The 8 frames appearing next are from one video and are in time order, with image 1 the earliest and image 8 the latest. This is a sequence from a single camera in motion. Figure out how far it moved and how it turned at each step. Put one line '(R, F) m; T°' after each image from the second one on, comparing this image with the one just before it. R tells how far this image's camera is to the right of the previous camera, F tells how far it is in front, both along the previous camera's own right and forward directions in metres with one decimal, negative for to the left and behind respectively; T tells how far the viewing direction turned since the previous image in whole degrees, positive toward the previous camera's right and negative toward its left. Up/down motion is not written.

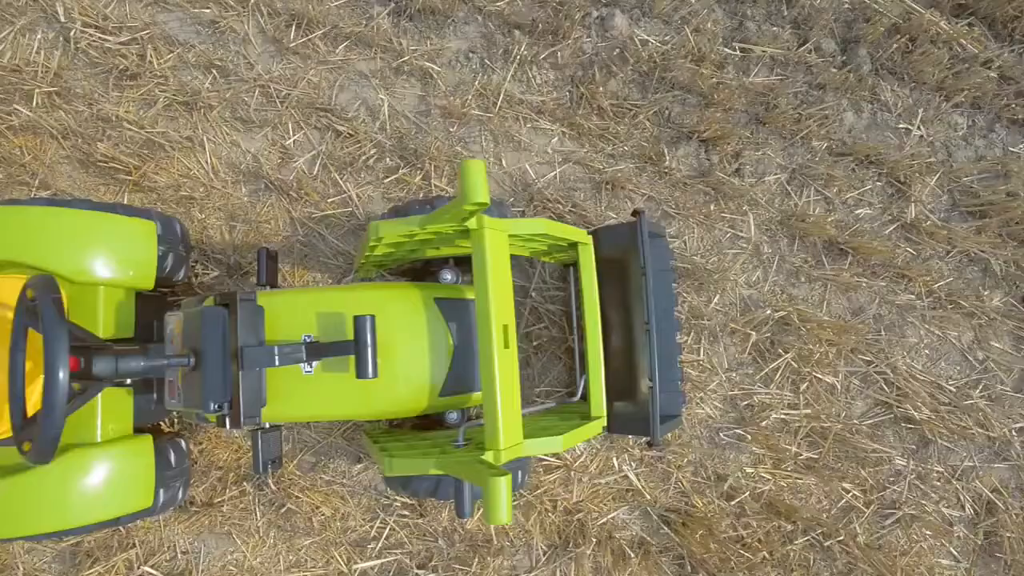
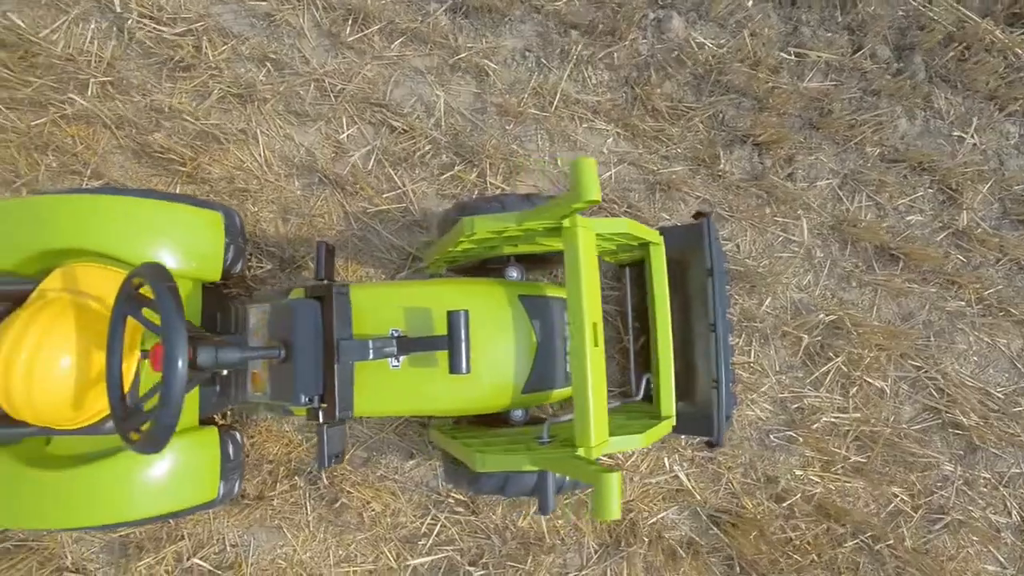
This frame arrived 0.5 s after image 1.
(-0.3, 0.0) m; 0°
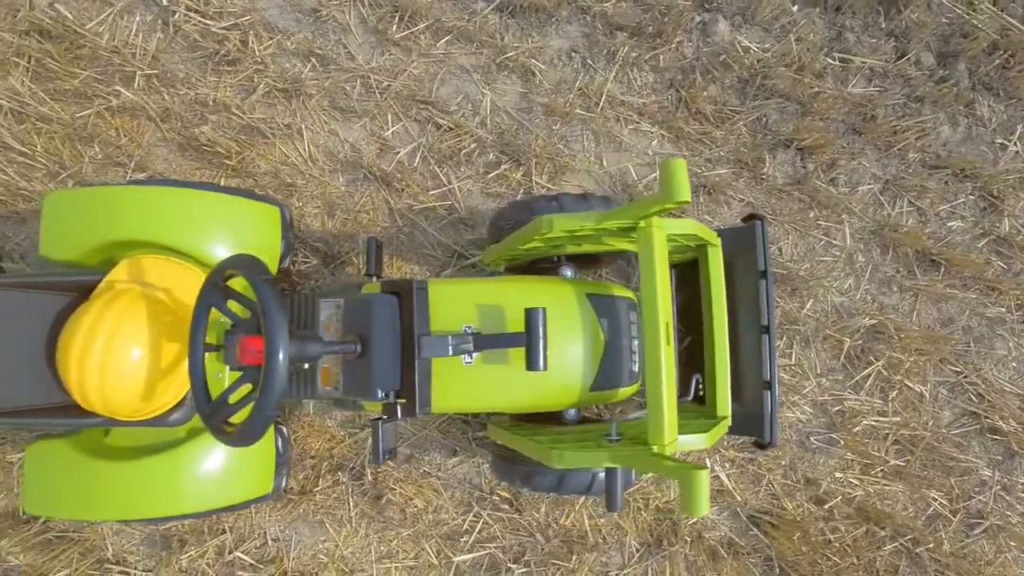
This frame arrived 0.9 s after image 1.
(-0.2, 0.0) m; 0°
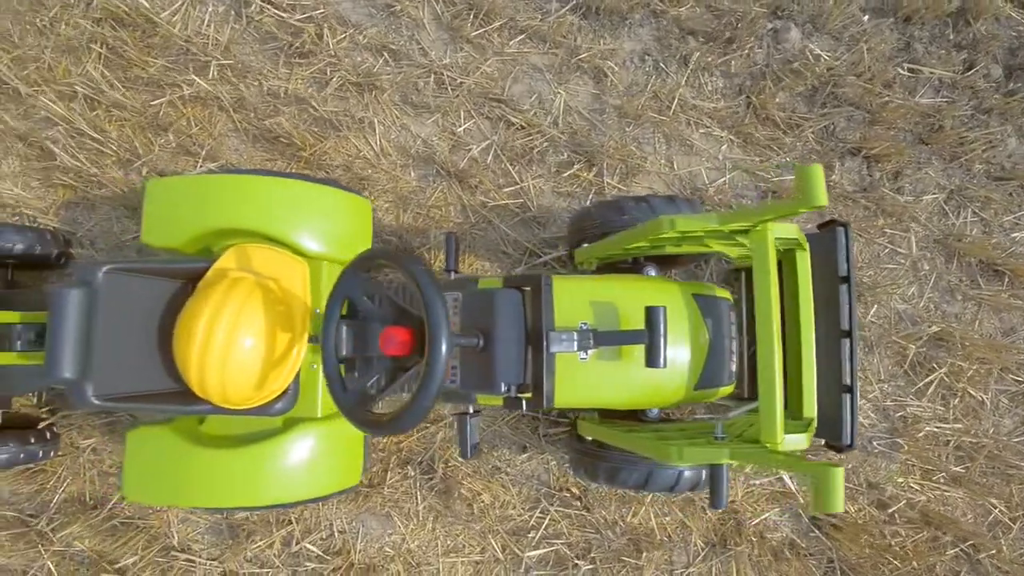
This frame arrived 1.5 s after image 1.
(-0.4, 0.0) m; 0°
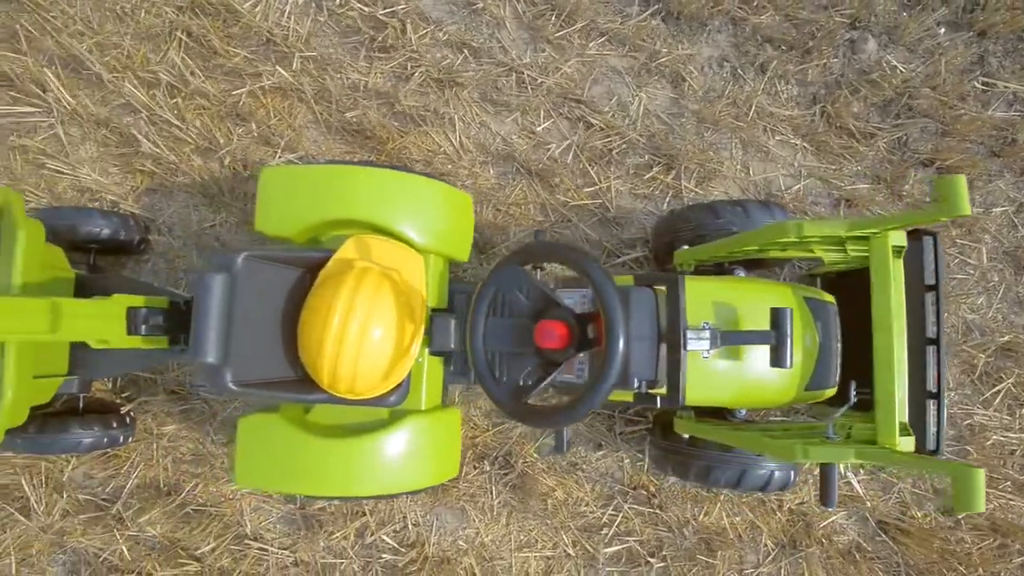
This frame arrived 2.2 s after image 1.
(-0.4, 0.0) m; 0°
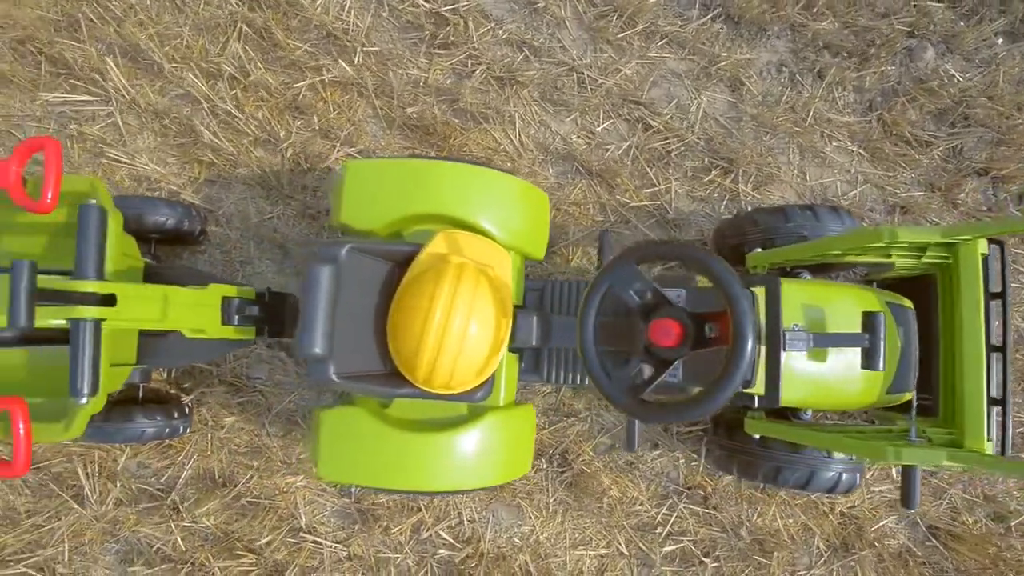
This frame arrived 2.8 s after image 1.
(-0.3, 0.0) m; 0°
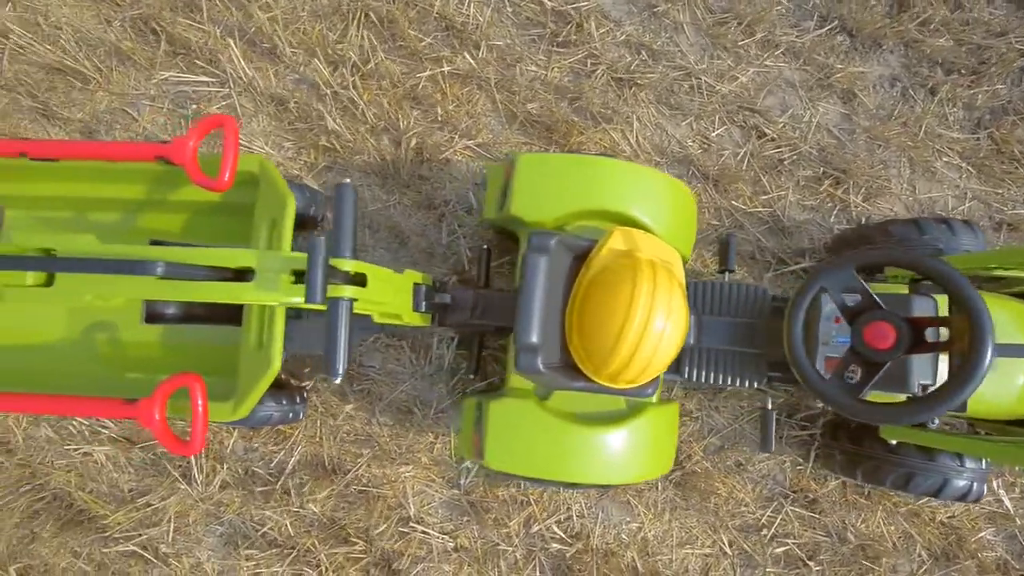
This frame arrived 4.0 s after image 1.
(-0.6, 0.0) m; +1°
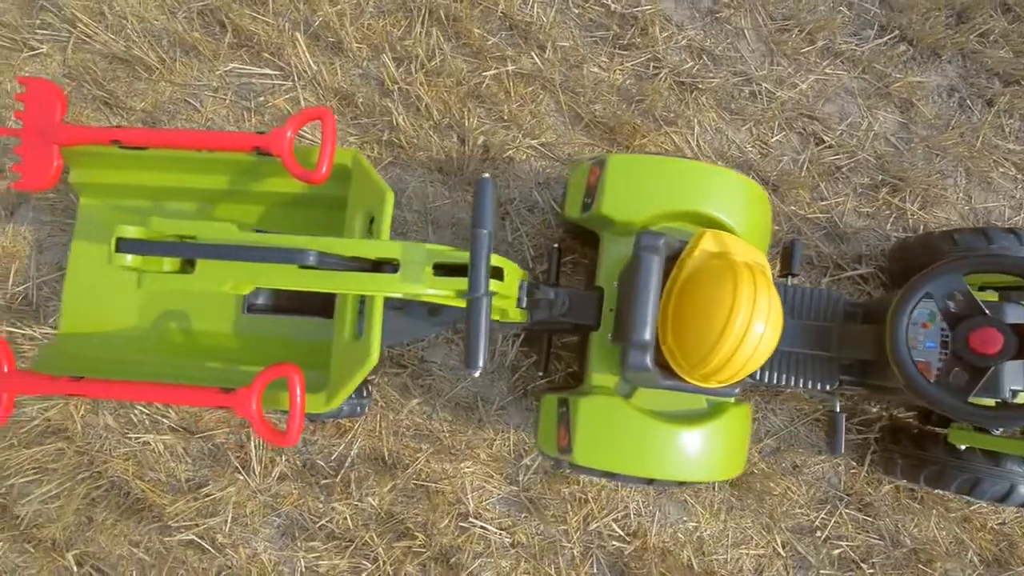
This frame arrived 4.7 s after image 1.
(-0.3, 0.0) m; 0°
